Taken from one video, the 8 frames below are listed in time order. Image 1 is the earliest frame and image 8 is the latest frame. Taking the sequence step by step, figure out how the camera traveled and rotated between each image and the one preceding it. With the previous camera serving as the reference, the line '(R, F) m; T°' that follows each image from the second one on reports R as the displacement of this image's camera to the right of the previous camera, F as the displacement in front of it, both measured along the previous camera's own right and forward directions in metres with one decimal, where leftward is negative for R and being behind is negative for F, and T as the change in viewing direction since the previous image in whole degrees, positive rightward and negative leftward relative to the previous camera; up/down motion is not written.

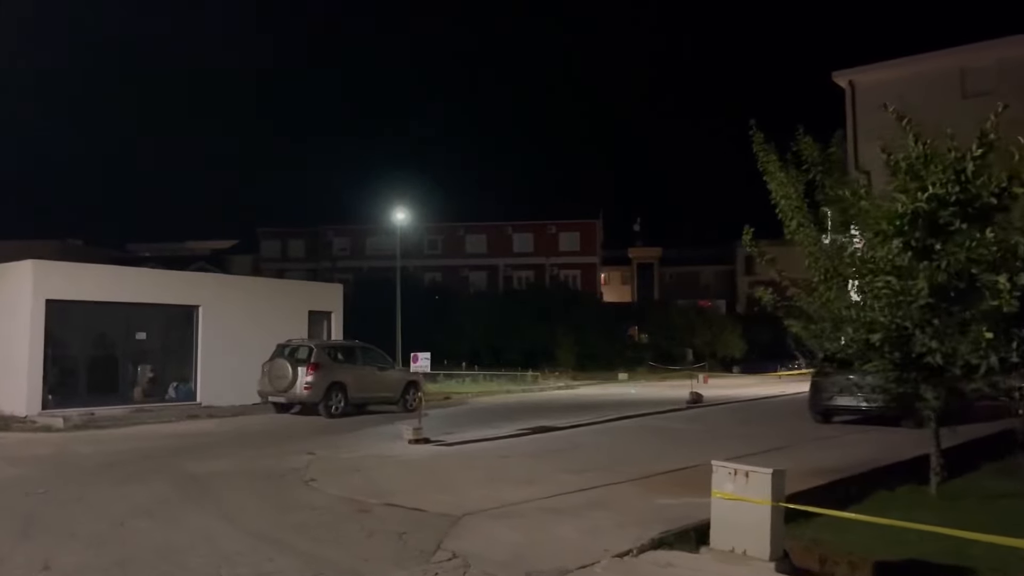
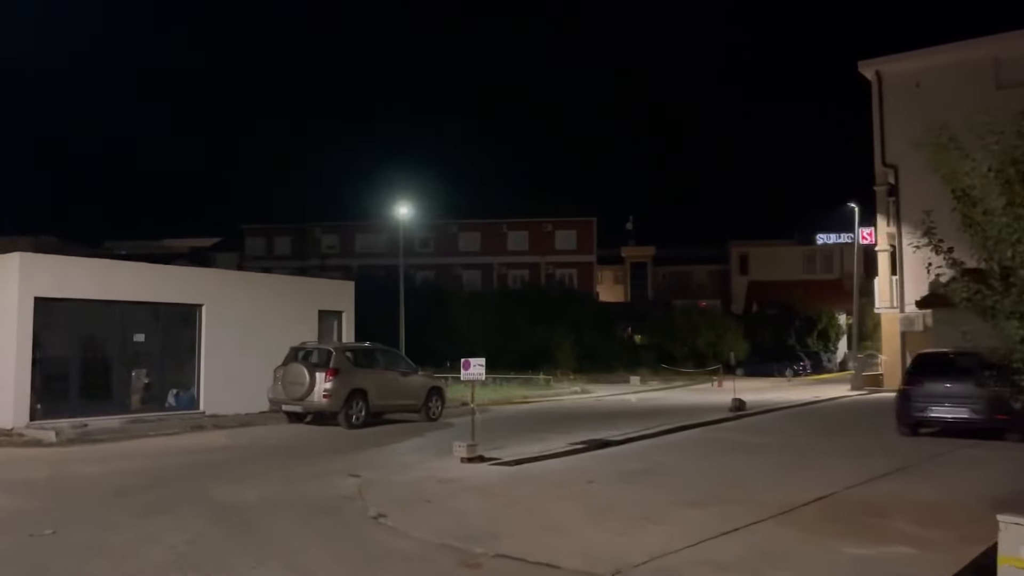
(-1.3, +1.9) m; +2°
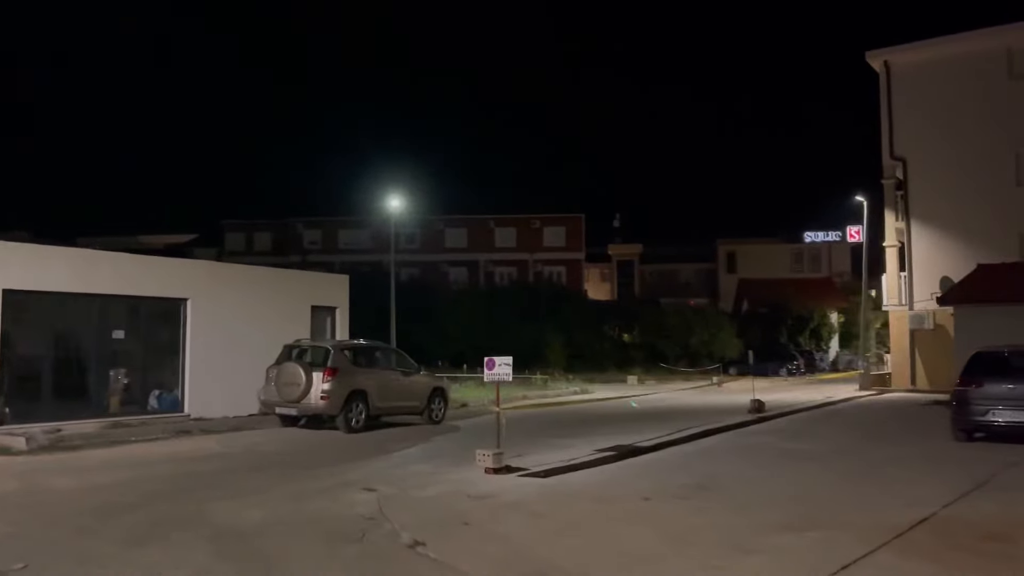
(-0.7, +1.4) m; +1°
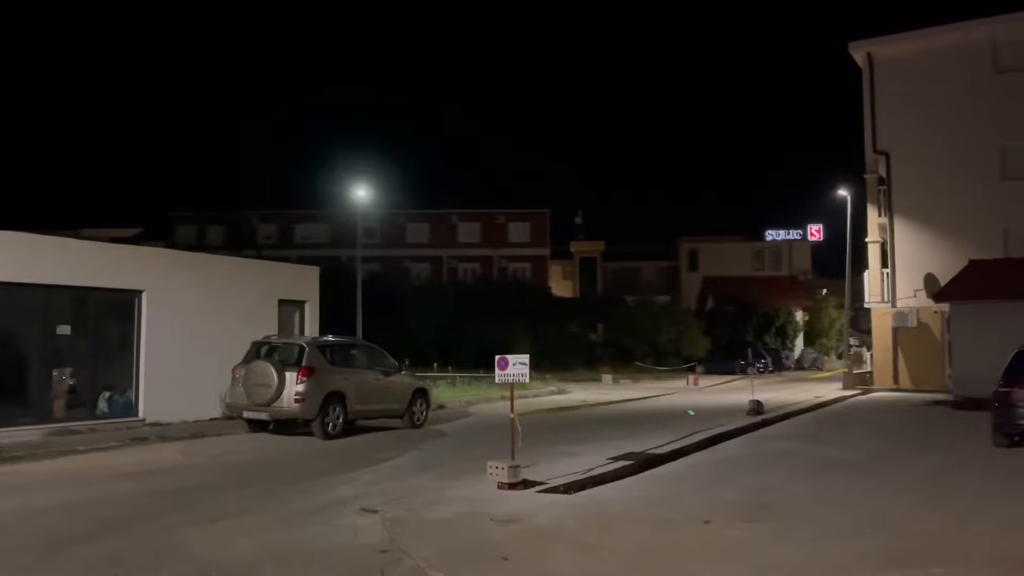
(-0.8, +1.6) m; +3°
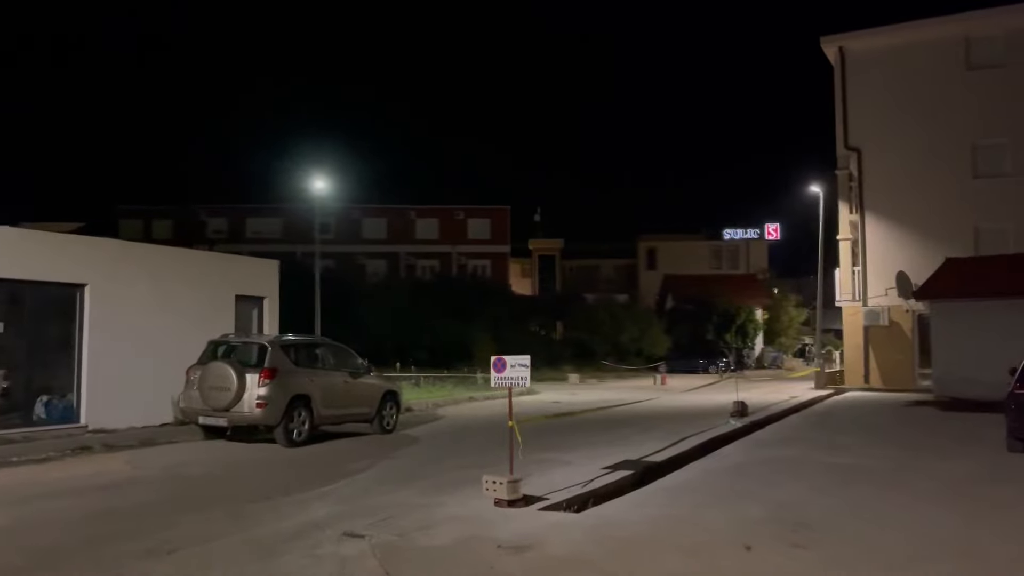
(-0.5, +1.2) m; +3°
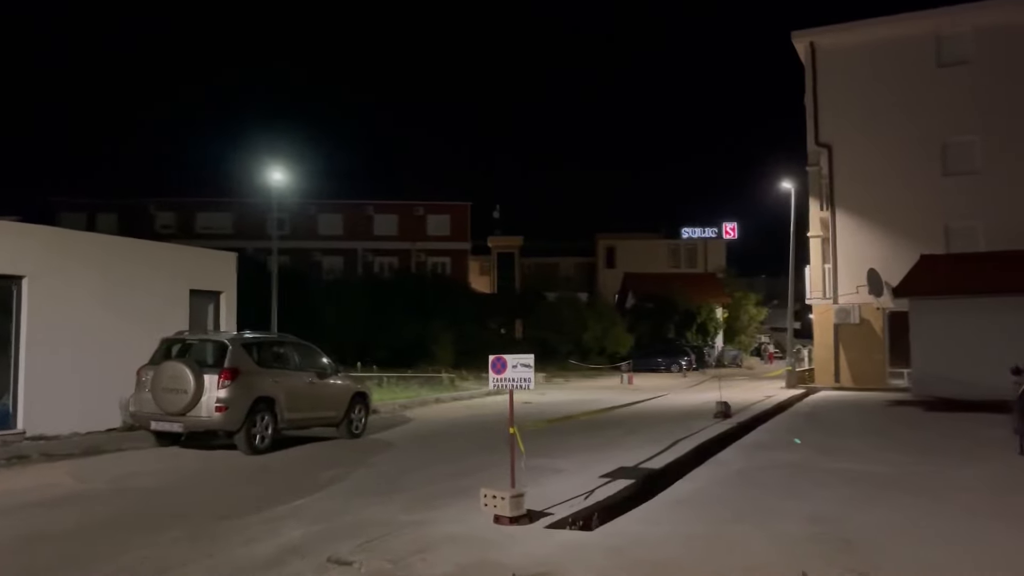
(-0.4, +1.1) m; +3°
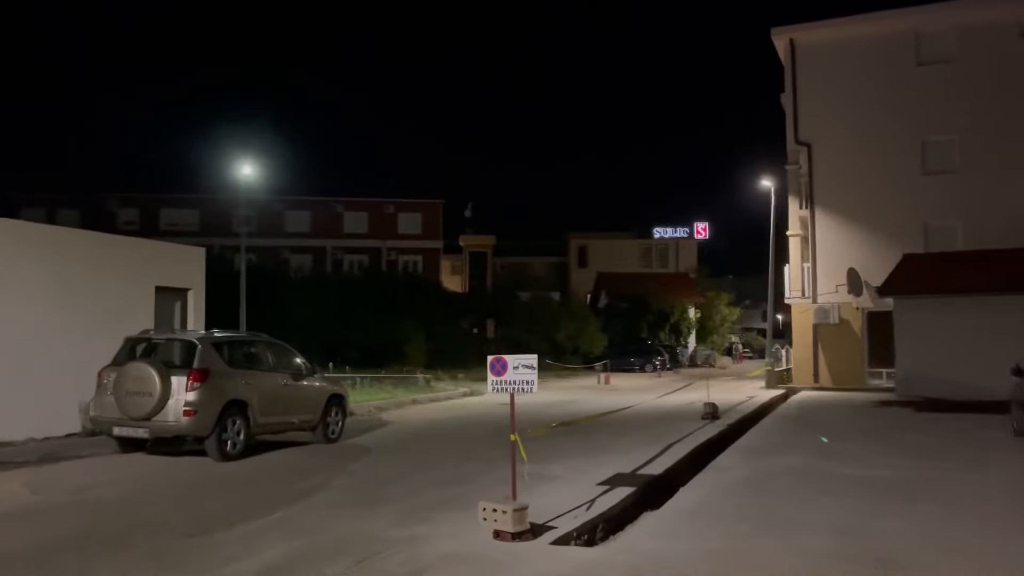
(-0.3, +0.7) m; +2°
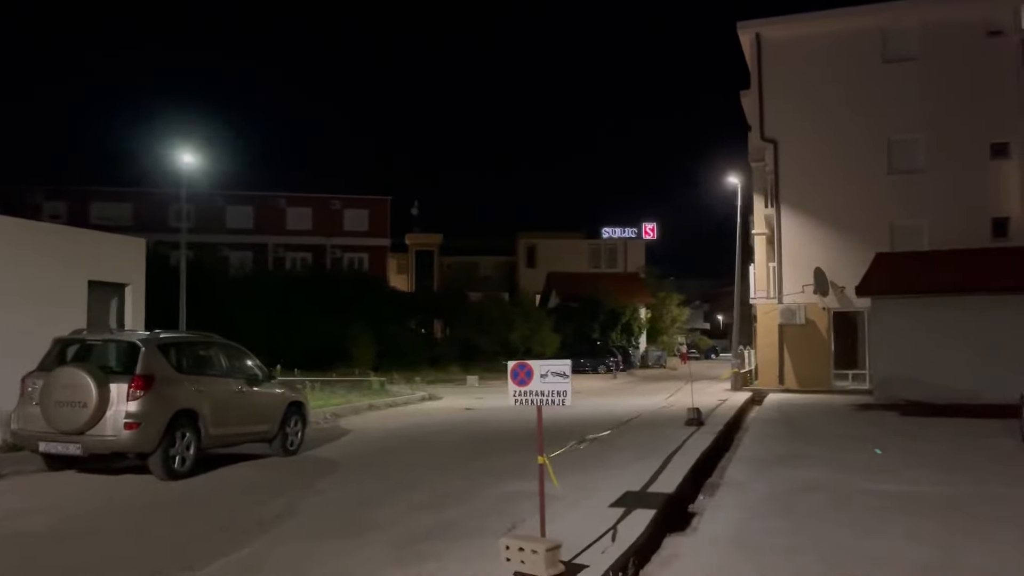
(-0.6, +1.4) m; +4°
